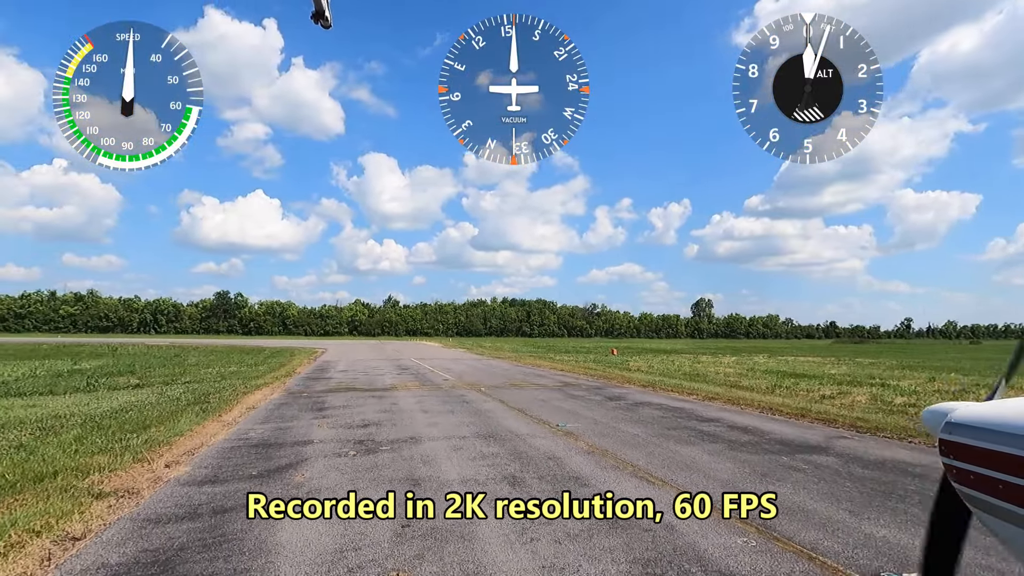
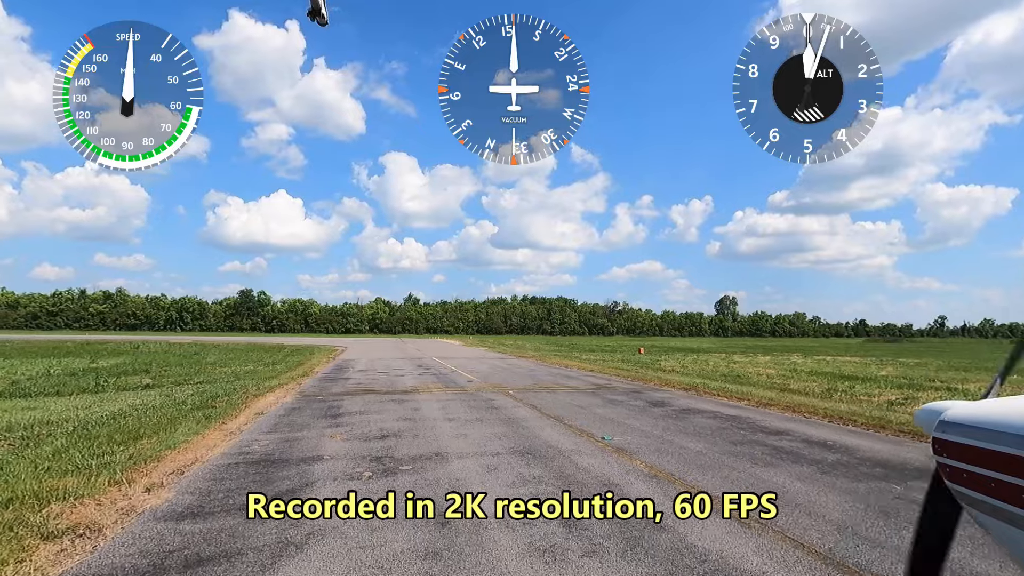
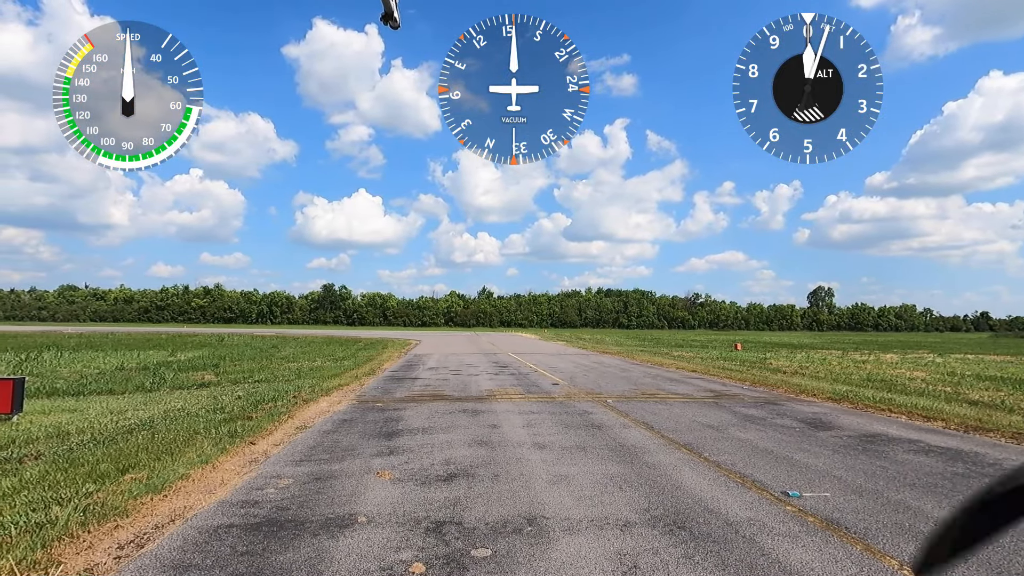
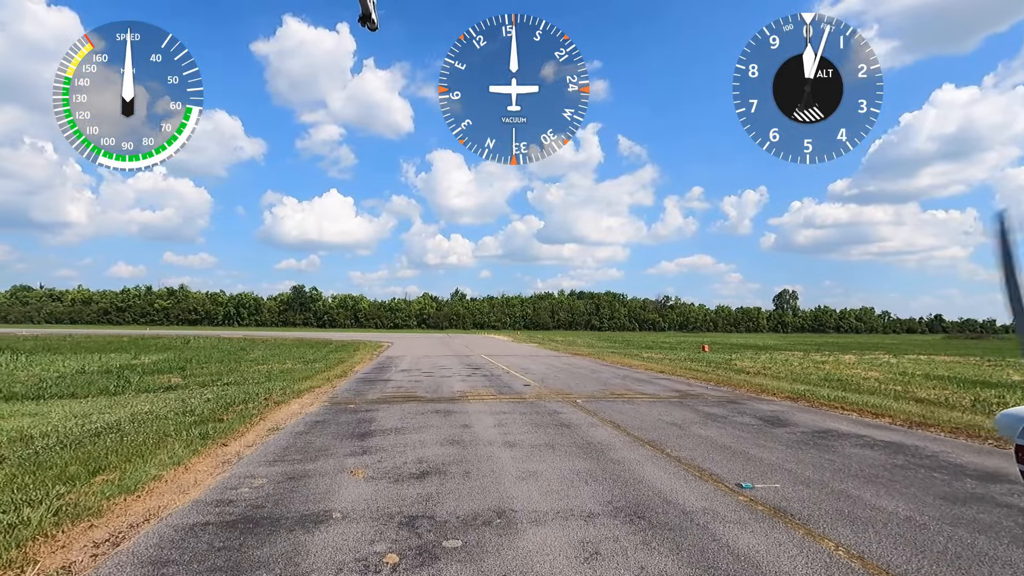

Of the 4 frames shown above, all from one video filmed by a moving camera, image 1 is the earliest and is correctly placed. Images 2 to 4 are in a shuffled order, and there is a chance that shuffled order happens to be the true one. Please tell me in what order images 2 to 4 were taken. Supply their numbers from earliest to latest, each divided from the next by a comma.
2, 4, 3
